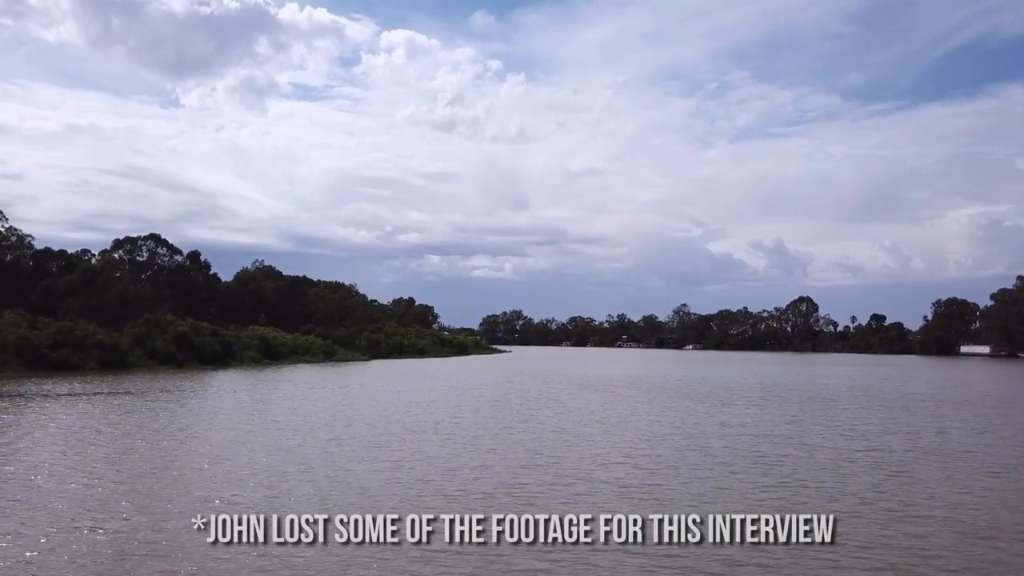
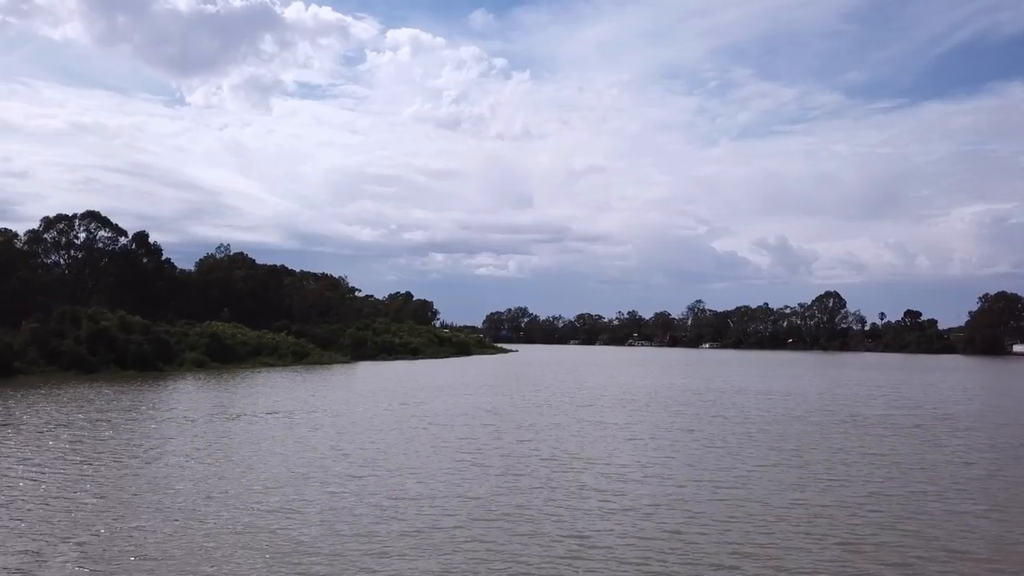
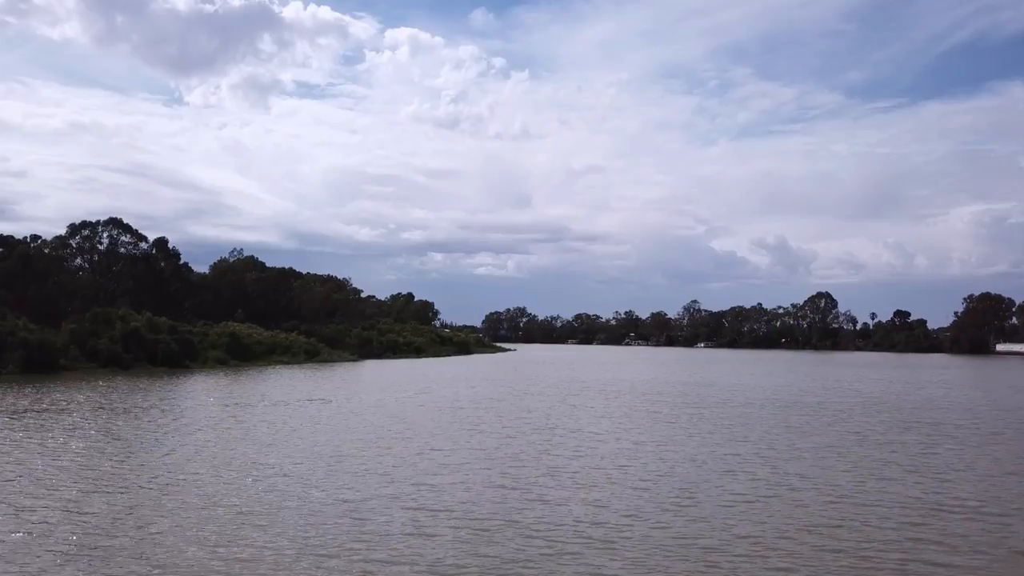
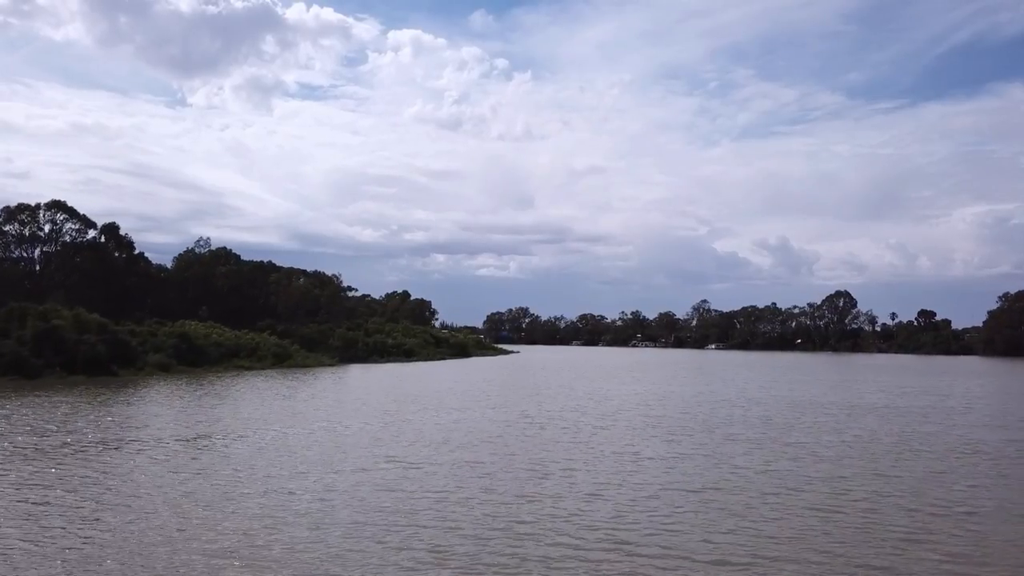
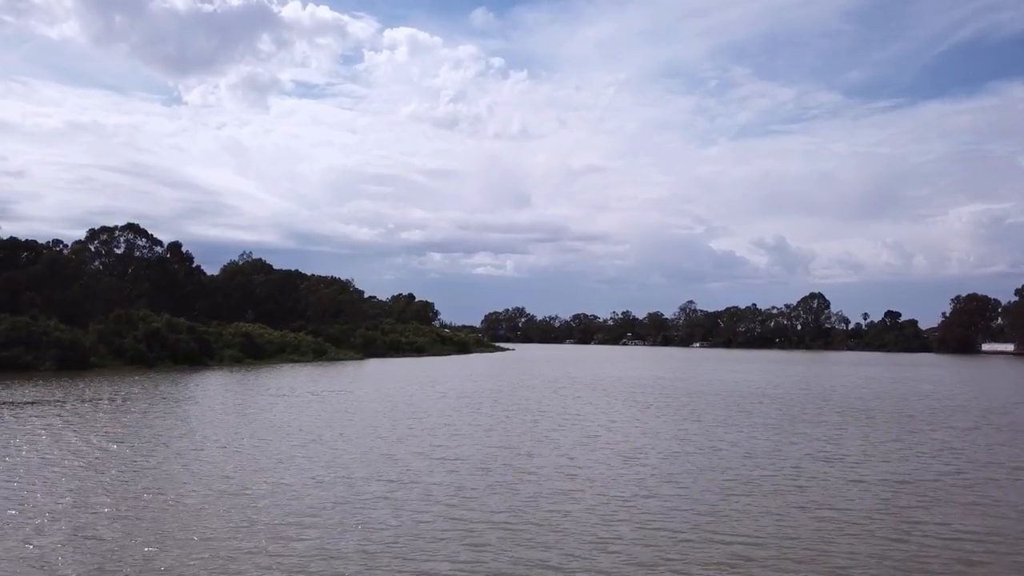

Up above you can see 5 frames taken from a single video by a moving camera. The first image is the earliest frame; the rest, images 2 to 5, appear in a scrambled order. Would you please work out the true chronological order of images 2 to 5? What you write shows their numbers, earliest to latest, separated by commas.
5, 3, 2, 4
